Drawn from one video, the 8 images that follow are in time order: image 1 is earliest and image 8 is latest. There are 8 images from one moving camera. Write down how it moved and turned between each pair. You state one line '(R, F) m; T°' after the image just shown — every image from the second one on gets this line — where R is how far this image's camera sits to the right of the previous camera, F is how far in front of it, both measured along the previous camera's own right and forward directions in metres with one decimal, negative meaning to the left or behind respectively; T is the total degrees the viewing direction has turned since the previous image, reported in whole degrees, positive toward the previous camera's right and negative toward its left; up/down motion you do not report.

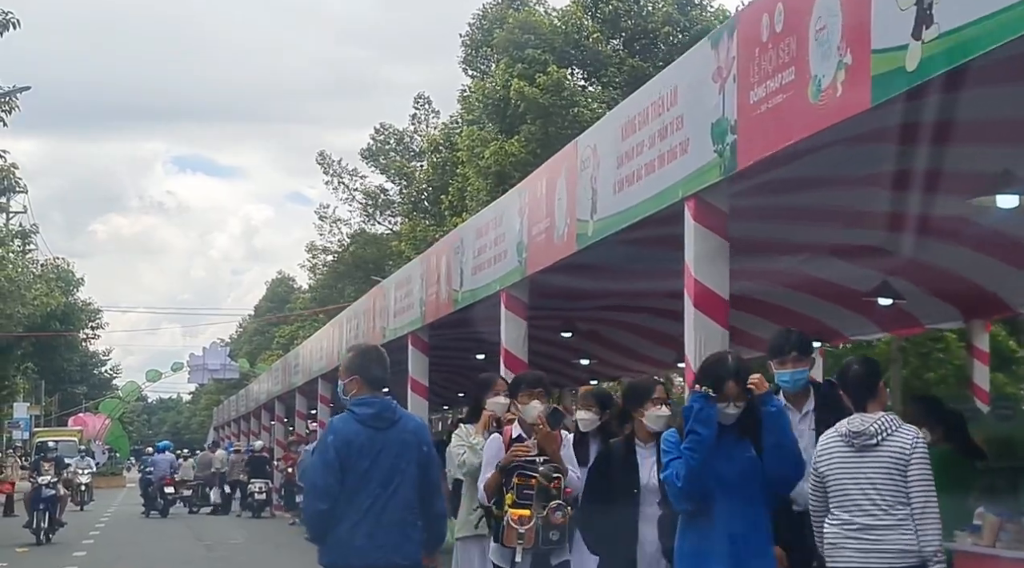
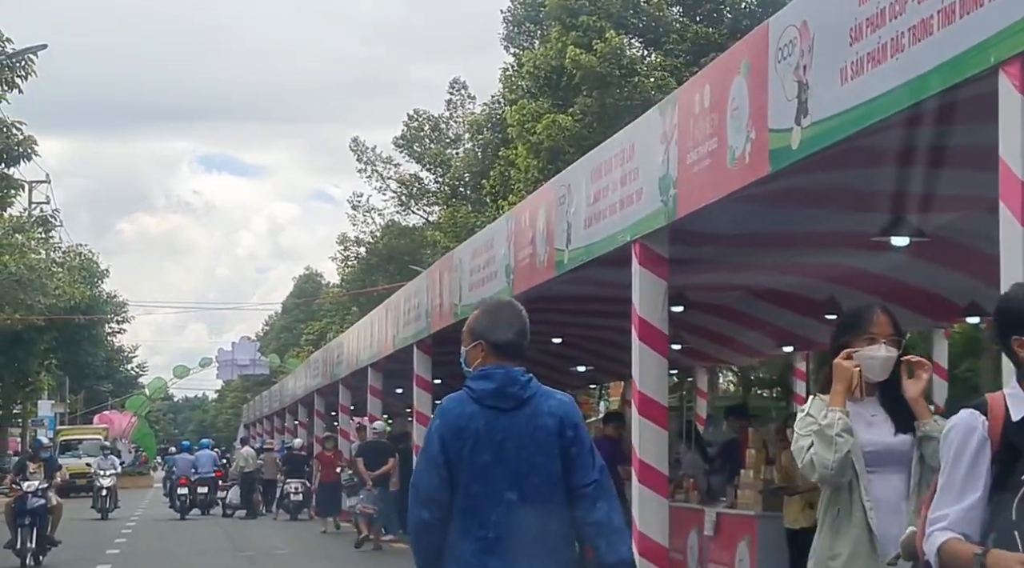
(-0.8, +2.6) m; -1°
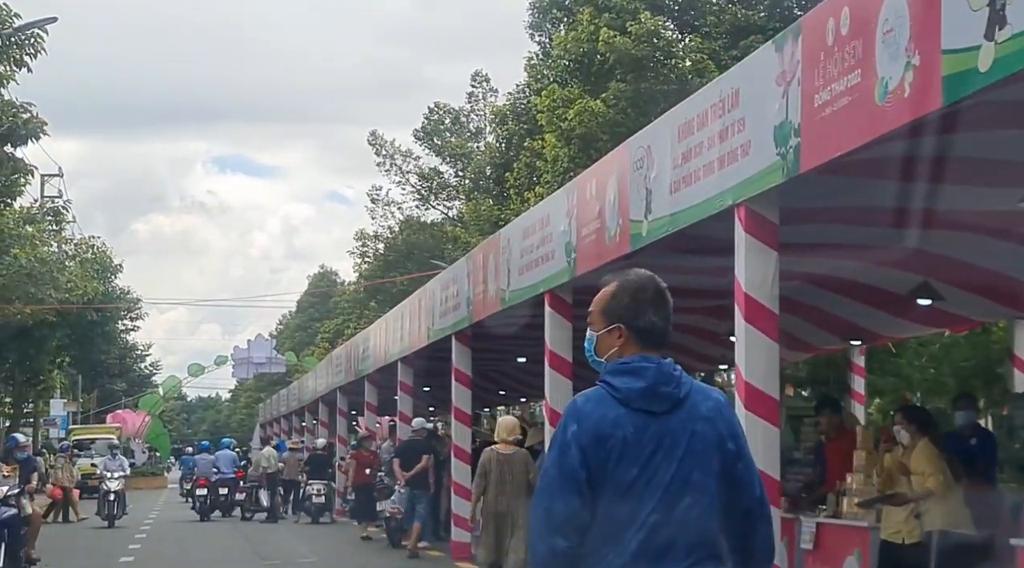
(-0.4, +1.4) m; -1°
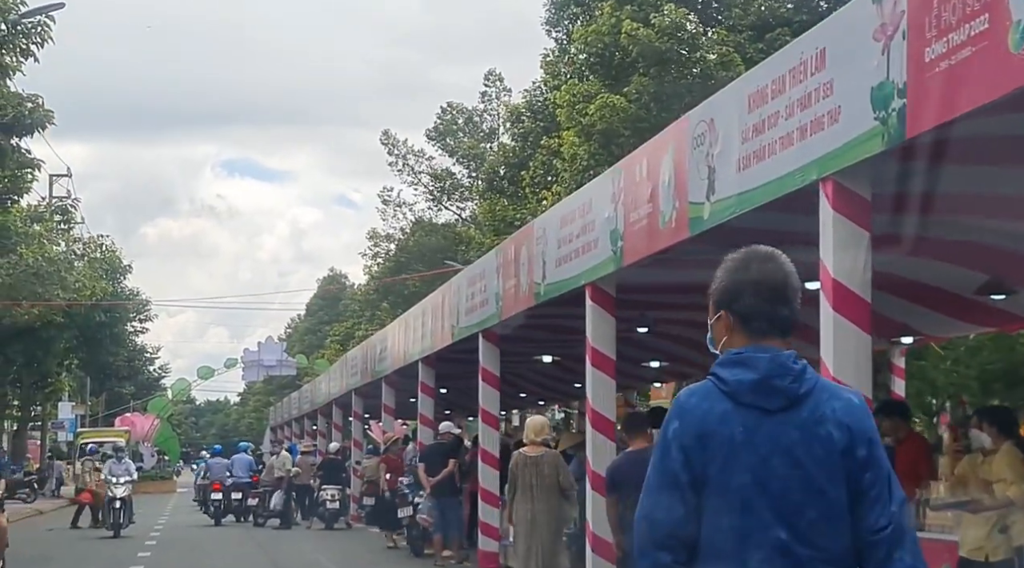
(-0.3, +0.9) m; 0°
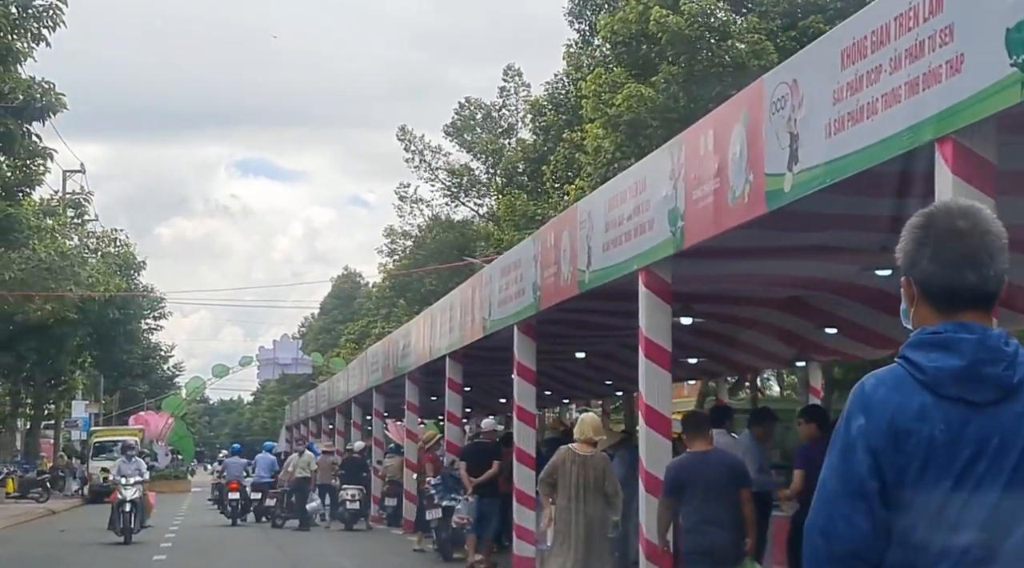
(-0.3, +0.9) m; -1°
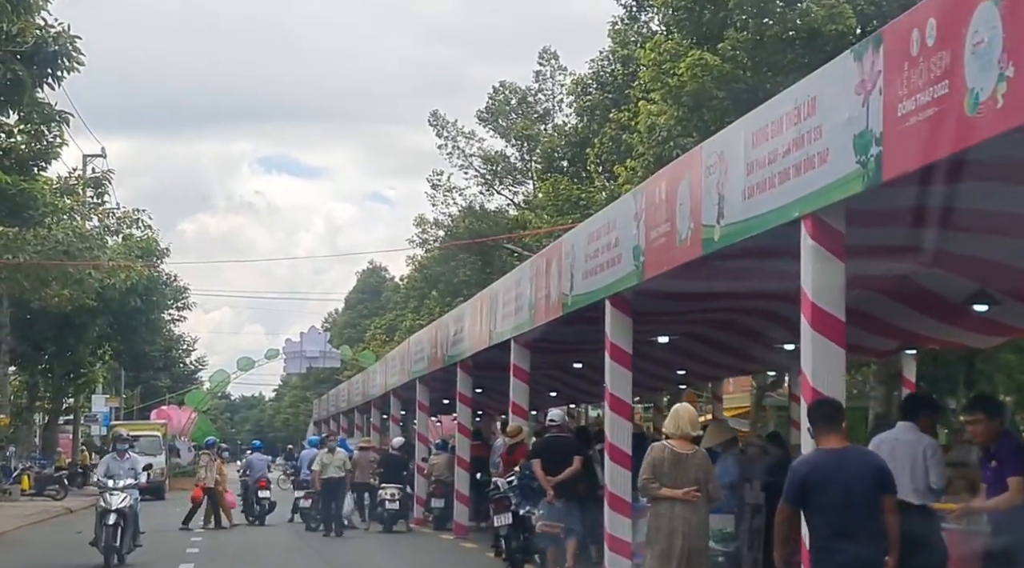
(-0.7, +2.2) m; -1°
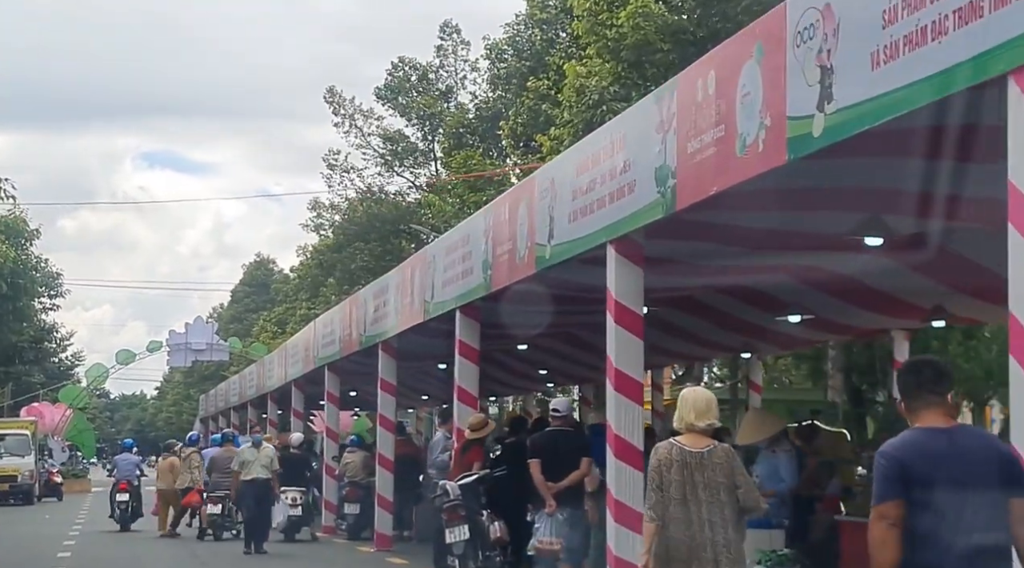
(-0.6, +3.2) m; +5°
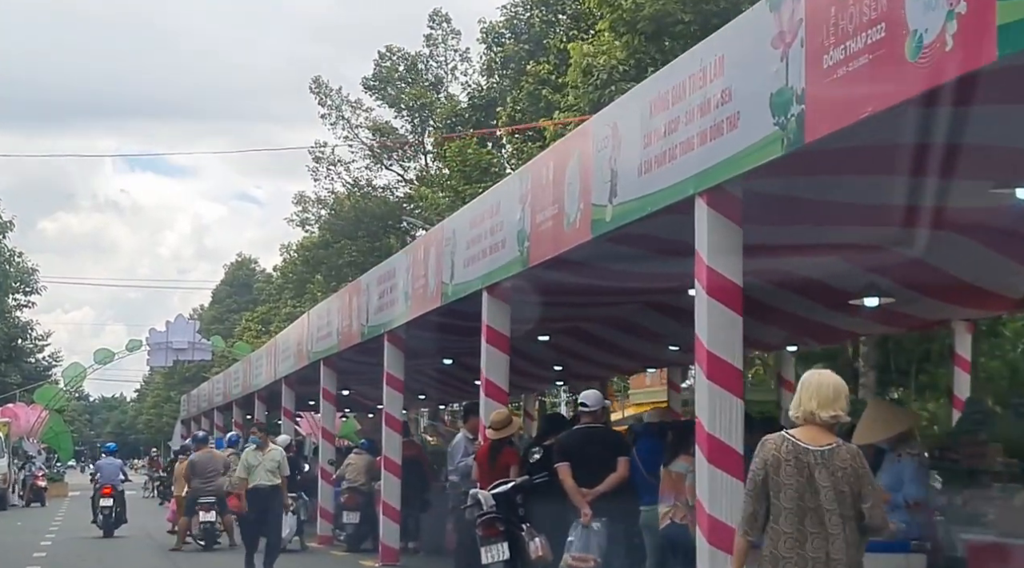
(-0.5, +1.9) m; +1°
